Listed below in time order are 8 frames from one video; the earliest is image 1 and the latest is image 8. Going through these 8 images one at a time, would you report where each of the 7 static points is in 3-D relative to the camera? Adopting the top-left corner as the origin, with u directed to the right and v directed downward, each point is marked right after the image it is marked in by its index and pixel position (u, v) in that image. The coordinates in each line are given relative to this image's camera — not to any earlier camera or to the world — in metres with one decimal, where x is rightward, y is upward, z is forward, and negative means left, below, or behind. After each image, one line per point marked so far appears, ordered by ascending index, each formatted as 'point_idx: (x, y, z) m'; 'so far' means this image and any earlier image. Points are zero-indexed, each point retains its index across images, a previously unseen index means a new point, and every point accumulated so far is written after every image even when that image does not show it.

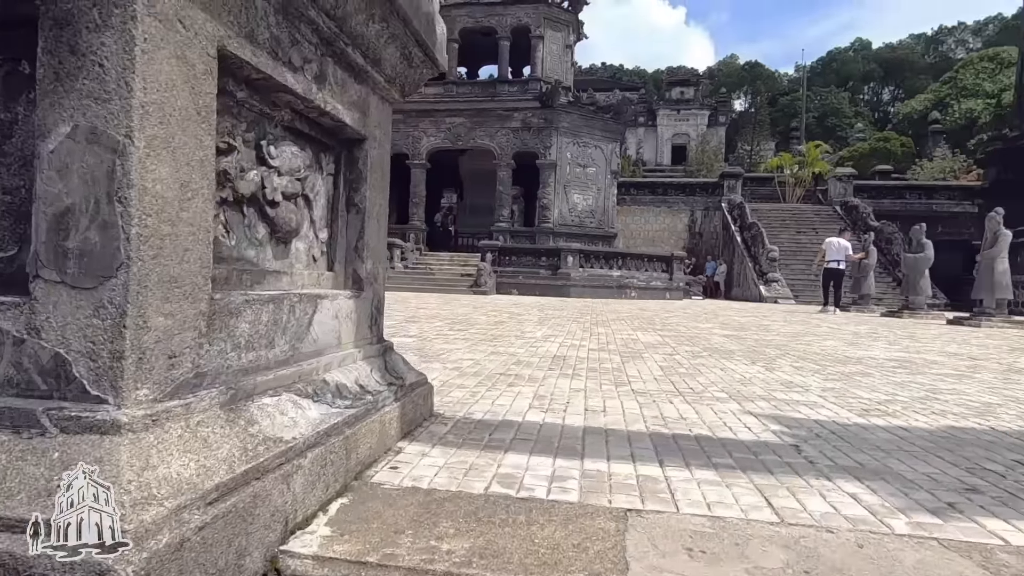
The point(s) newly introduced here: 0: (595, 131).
0: (+2.6, +4.8, +16.6) m
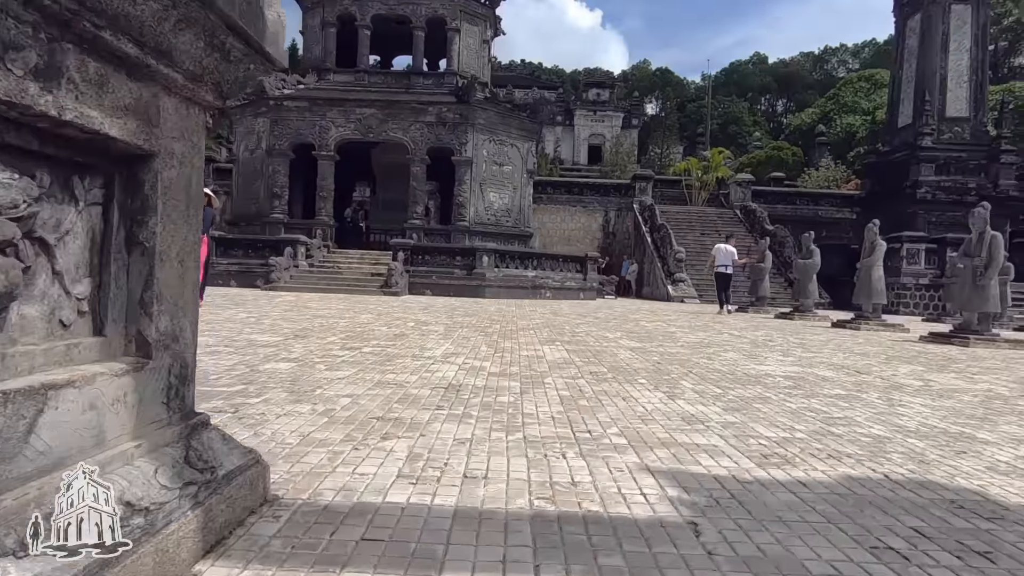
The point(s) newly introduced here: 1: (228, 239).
0: (0.0, +4.8, +16.5) m
1: (-7.0, +1.2, +13.3) m
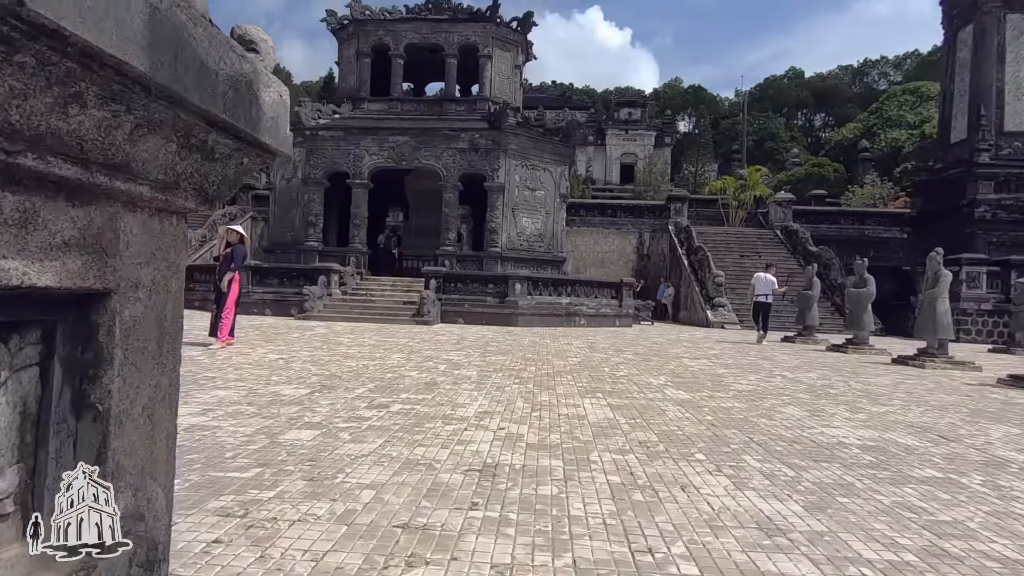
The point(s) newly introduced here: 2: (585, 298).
0: (+1.0, +4.1, +16.3) m
1: (-6.2, +0.5, +13.5) m
2: (+1.9, -0.3, +14.1) m
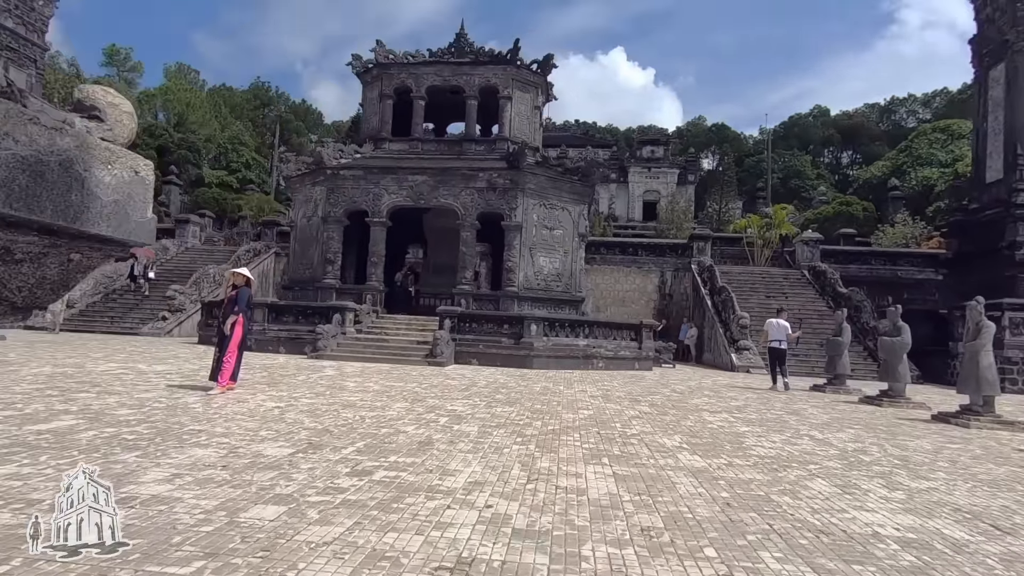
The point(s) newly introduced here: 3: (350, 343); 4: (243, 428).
0: (+1.5, +2.9, +16.2) m
1: (-5.8, -0.4, +13.5) m
2: (+2.3, -1.3, +13.7) m
3: (-3.9, -1.3, +13.1) m
4: (-2.3, -1.2, +4.6) m
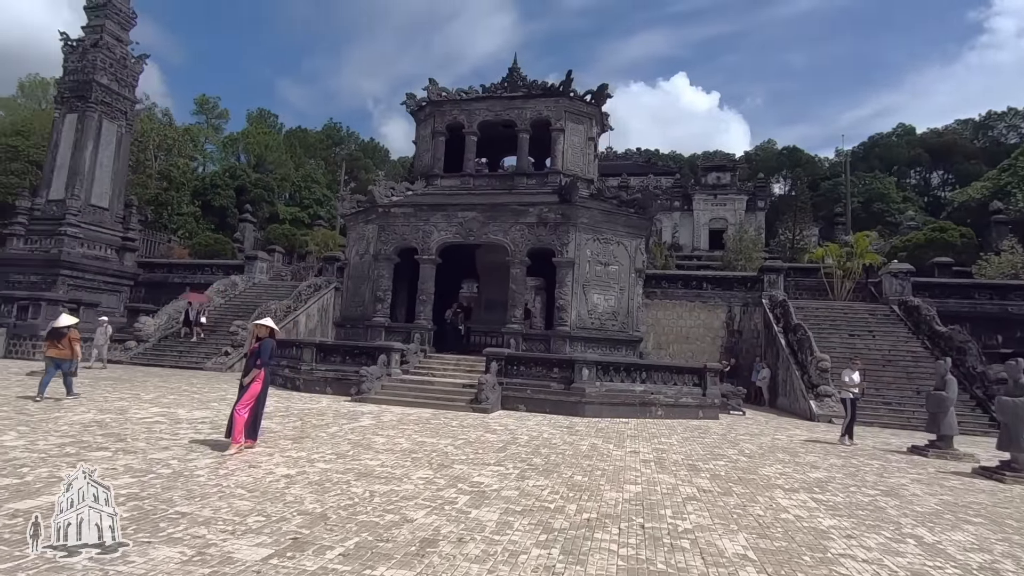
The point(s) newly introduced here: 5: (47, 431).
0: (+3.0, +1.8, +15.4) m
1: (-4.5, -1.4, +13.4) m
2: (+3.5, -2.3, +12.6) m
3: (-2.8, -2.3, +12.7) m
4: (-2.1, -1.7, +4.1) m
5: (-5.9, -1.8, +6.8) m
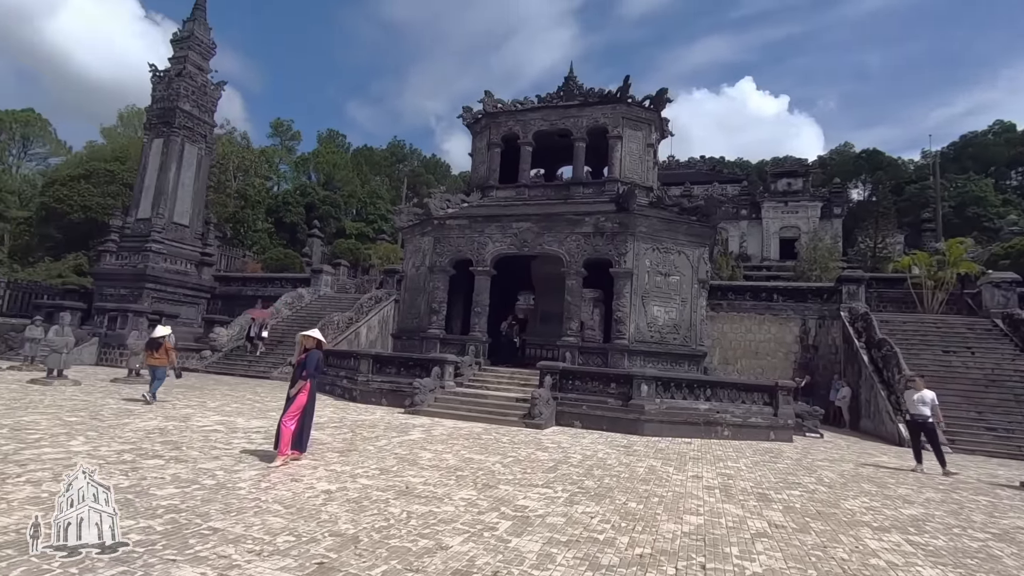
0: (+4.5, +1.4, +14.7) m
1: (-3.2, -1.7, +13.4) m
2: (+4.7, -2.5, +11.7) m
3: (-1.5, -2.6, +12.6) m
4: (-1.8, -1.8, +3.9) m
5: (-5.2, -2.0, +7.0) m
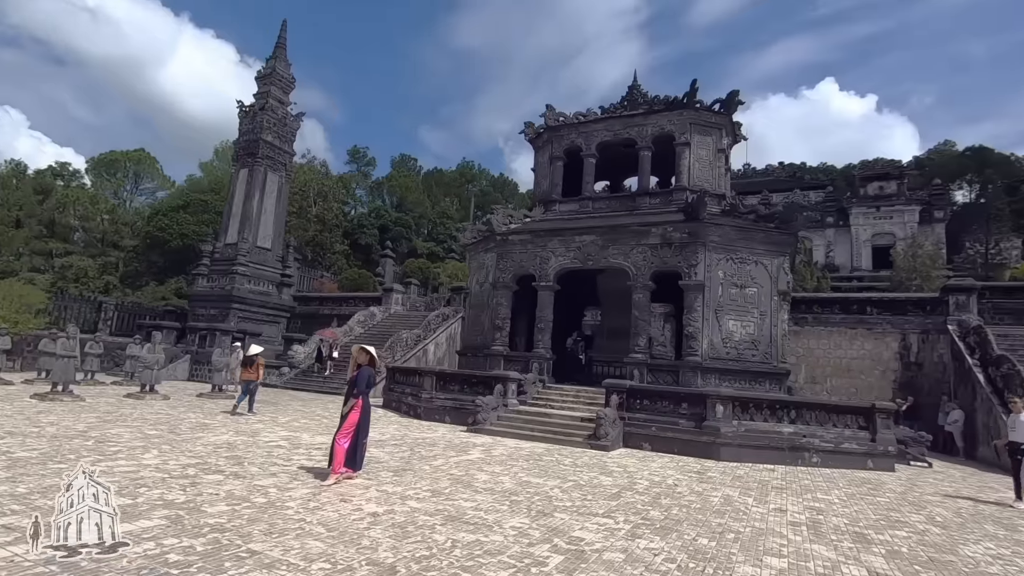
0: (+6.2, +1.1, +13.7) m
1: (-1.6, -2.1, +13.4) m
2: (+6.0, -2.8, +10.6) m
3: (0.0, -2.9, +12.3) m
4: (-1.5, -1.9, +3.8) m
5: (-4.5, -2.2, +7.3) m
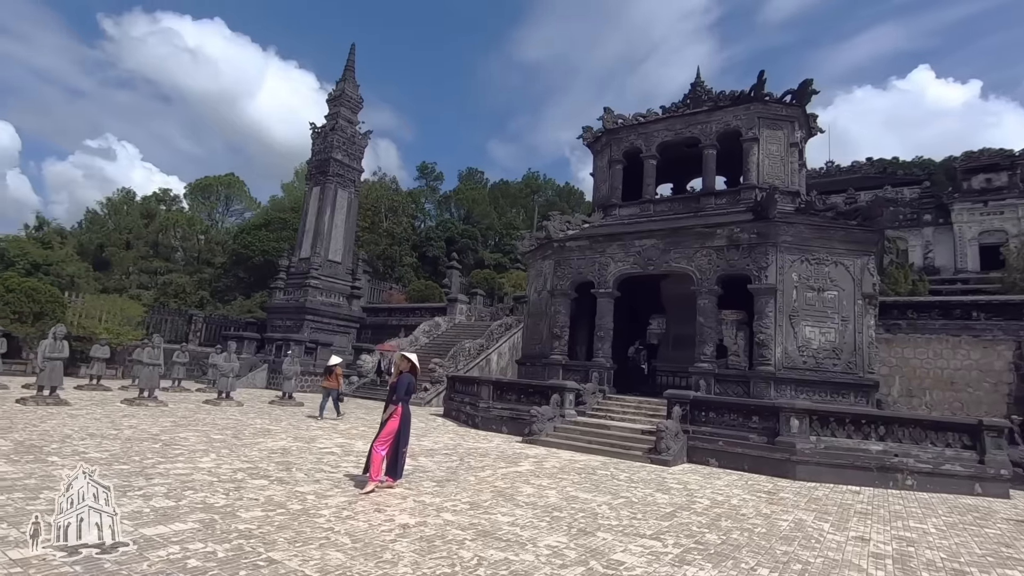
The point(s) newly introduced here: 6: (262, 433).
0: (+7.5, +1.0, +12.6) m
1: (-0.2, -2.3, +13.2) m
2: (+7.0, -2.8, +9.5) m
3: (+1.2, -3.1, +11.9) m
4: (-1.3, -1.9, +3.7) m
5: (-3.8, -2.3, +7.5) m
6: (-4.7, -2.7, +10.1) m
